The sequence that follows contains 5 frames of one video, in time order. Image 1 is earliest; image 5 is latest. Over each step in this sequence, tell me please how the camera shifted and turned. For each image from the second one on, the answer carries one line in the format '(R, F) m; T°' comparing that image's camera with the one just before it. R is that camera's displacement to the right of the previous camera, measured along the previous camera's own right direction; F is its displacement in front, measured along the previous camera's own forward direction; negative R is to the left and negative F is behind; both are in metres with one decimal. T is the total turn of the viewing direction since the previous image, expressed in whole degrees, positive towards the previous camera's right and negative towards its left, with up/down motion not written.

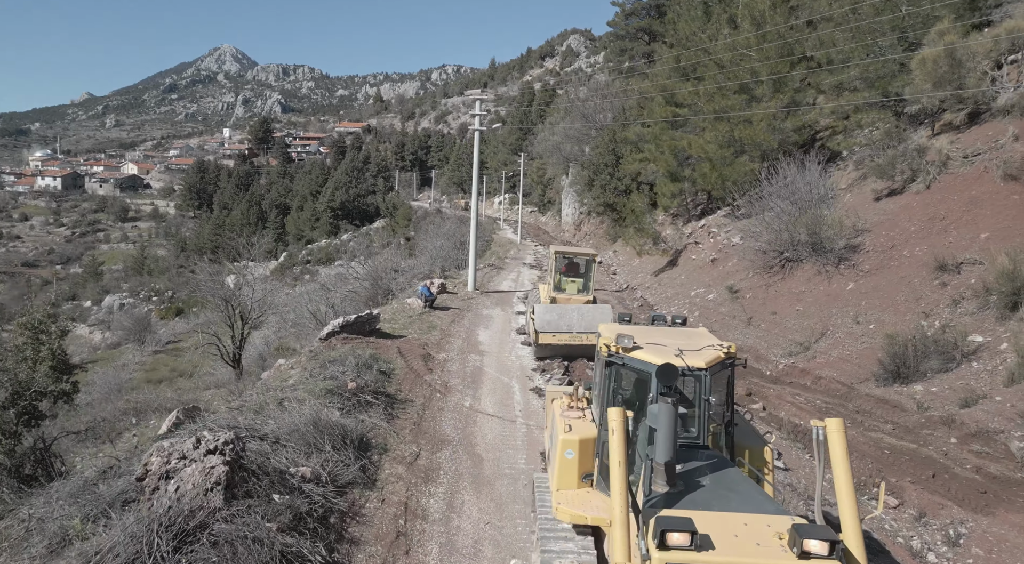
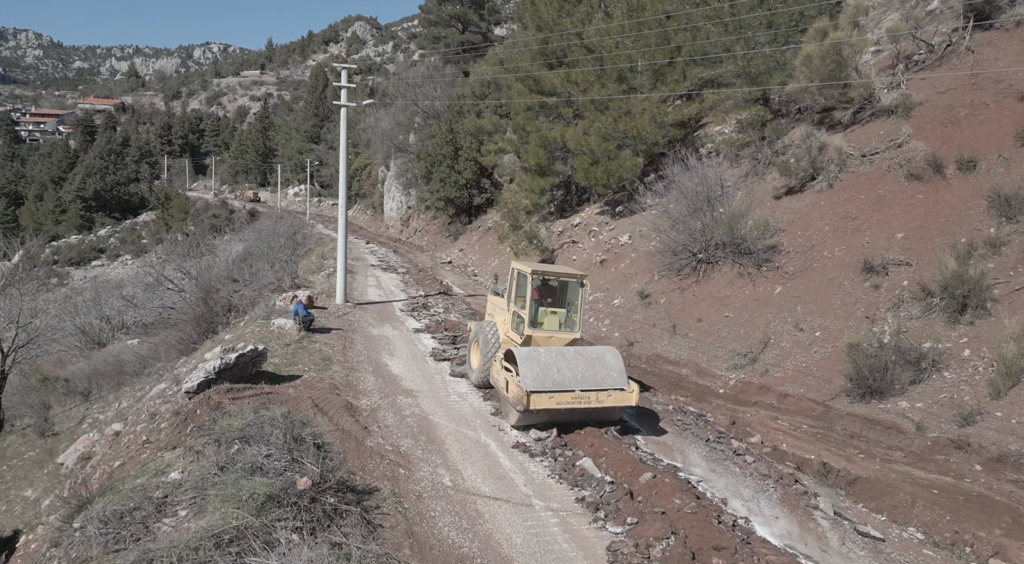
(-2.4, +3.5) m; +18°
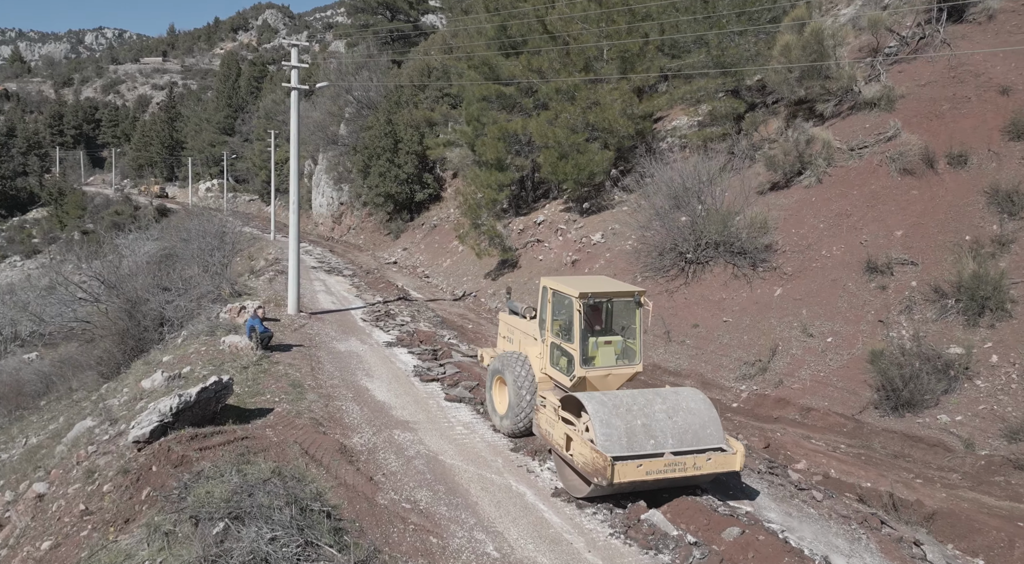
(-1.3, +1.7) m; +7°
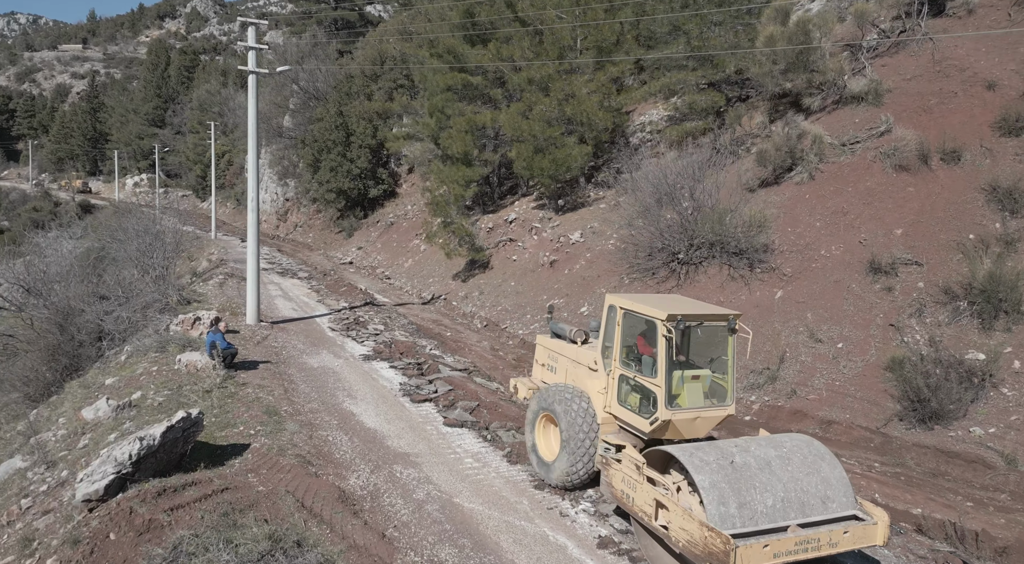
(-0.9, +1.3) m; +5°
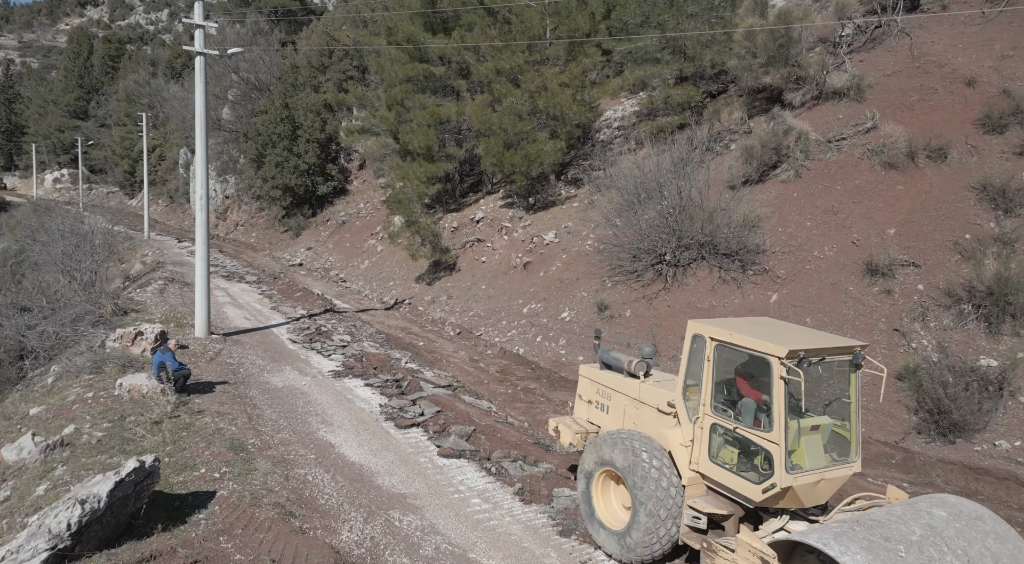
(-0.7, +1.2) m; +5°
